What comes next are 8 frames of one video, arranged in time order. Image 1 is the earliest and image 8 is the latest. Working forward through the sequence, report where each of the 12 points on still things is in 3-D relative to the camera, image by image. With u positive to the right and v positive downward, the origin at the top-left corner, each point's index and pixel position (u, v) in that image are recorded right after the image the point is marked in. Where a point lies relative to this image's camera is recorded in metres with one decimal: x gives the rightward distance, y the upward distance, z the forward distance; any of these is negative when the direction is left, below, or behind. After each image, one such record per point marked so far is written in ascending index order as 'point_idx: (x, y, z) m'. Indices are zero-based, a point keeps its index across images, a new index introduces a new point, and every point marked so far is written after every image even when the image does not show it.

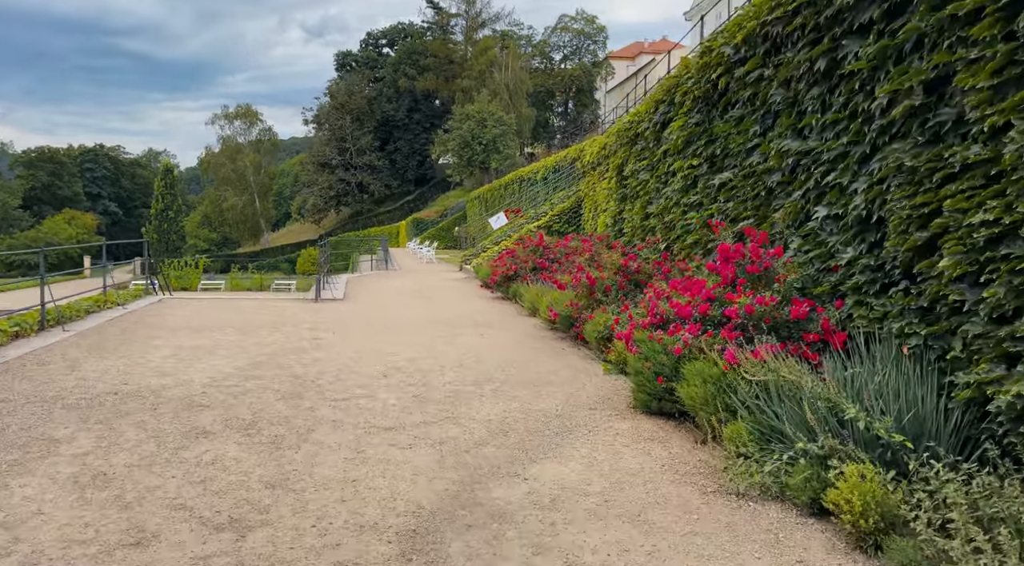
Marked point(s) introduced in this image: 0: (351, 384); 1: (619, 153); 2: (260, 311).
0: (-1.3, -0.8, +5.6) m
1: (+1.8, +2.2, +11.8) m
2: (-3.7, -0.4, +10.5) m
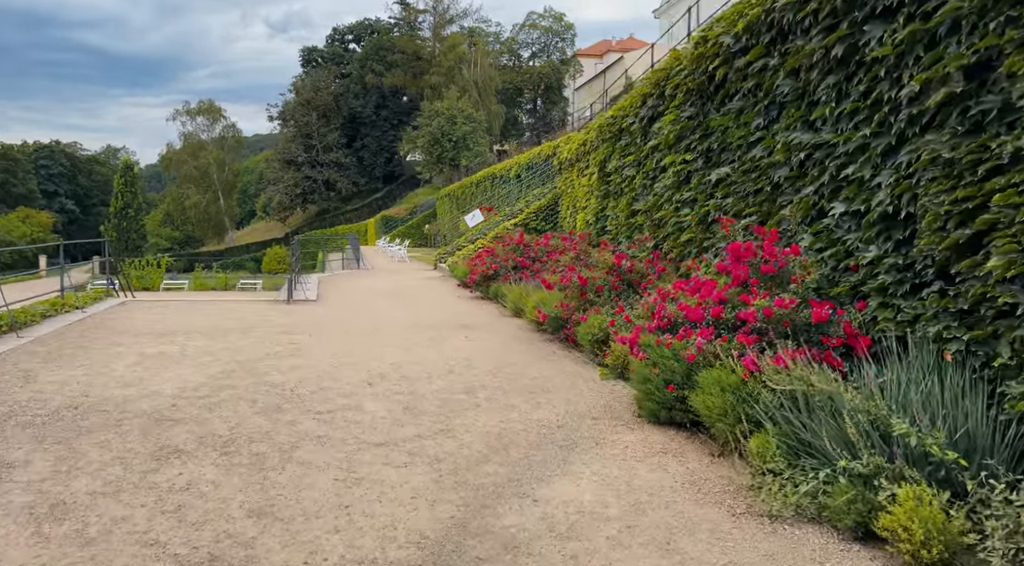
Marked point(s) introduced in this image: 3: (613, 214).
0: (-1.3, -0.8, +5.3) m
1: (+1.5, +2.2, +11.6) m
2: (-4.0, -0.4, +10.0) m
3: (+1.5, +1.0, +10.5) m
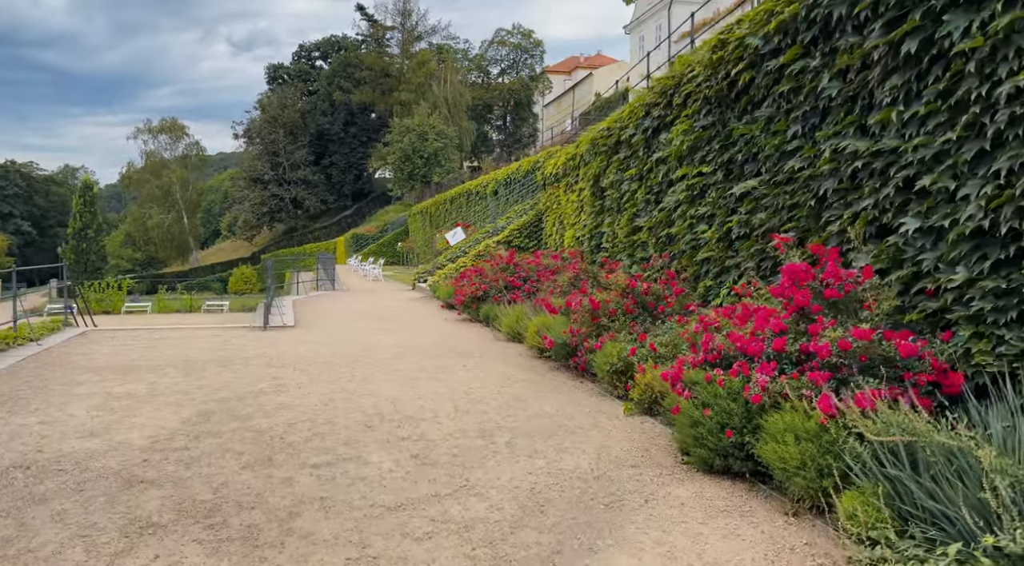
0: (-1.2, -1.0, +4.6) m
1: (+1.3, +1.9, +11.1) m
2: (-4.0, -0.8, +9.3) m
3: (+1.4, +0.7, +10.0) m
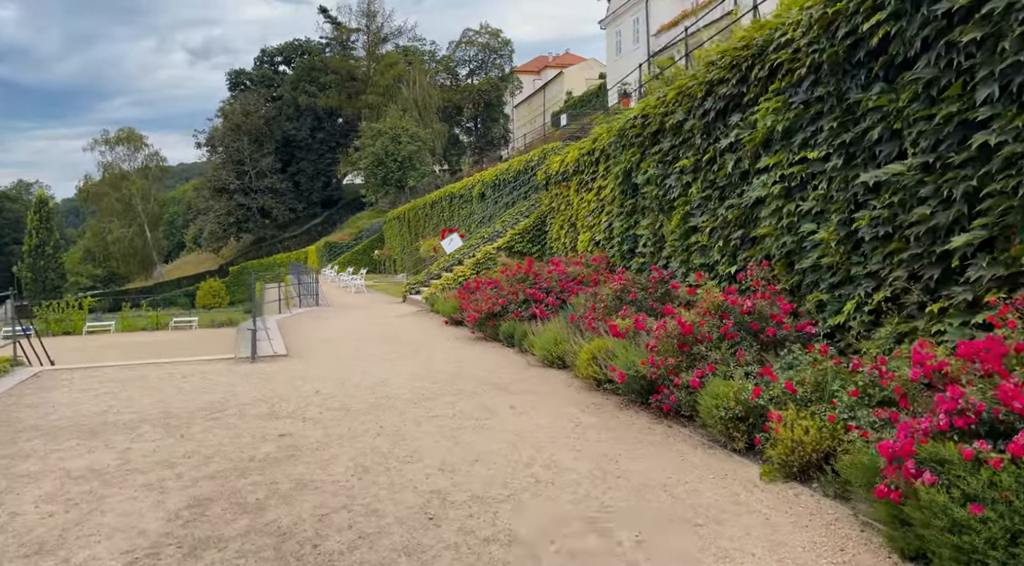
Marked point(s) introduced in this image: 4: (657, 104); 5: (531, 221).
0: (-0.6, -1.2, +3.3) m
1: (+1.5, +1.8, +9.9) m
2: (-3.6, -1.1, +7.8) m
3: (+1.7, +0.6, +8.7) m
4: (+1.7, +2.2, +8.5) m
5: (+0.4, +1.4, +16.0) m
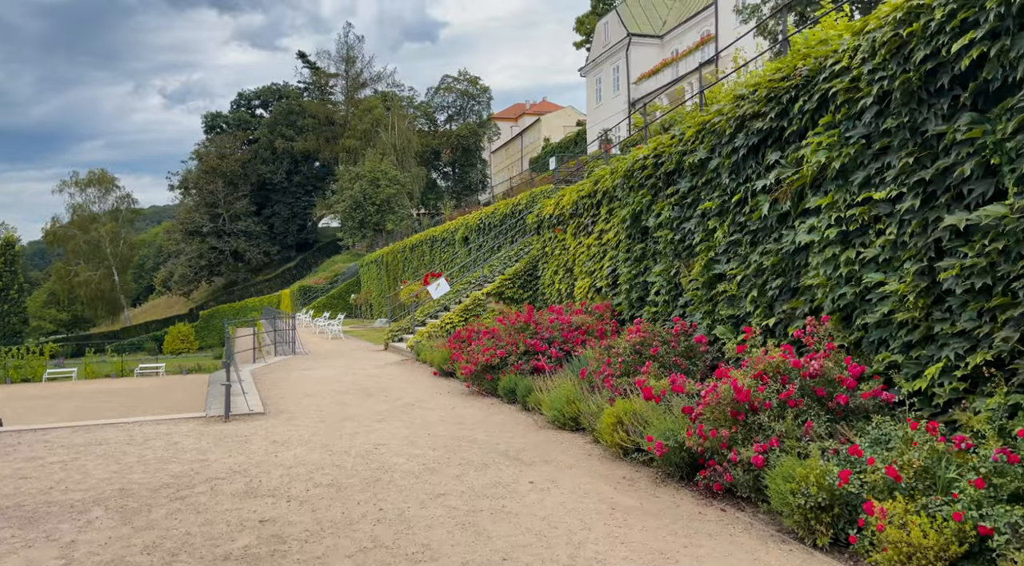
0: (-0.3, -1.5, +2.4) m
1: (+1.6, +1.1, +9.3) m
2: (-3.6, -1.6, +6.8) m
3: (+1.8, 0.0, +8.1) m
4: (+1.8, +1.6, +8.0) m
5: (+0.2, +0.4, +15.4) m
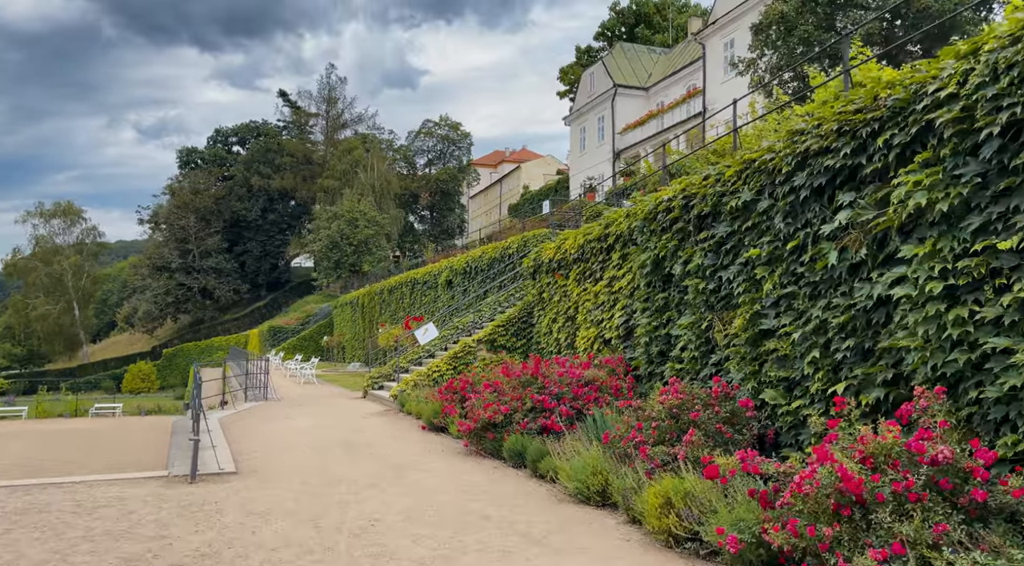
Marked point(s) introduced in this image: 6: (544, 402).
0: (0.0, -1.6, +1.5) m
1: (+1.7, +0.5, +8.5) m
2: (-3.4, -1.9, +5.7) m
3: (+1.9, -0.5, +7.3) m
4: (+2.0, +1.0, +7.3) m
5: (+0.1, -0.6, +14.5) m
6: (+0.4, -1.4, +8.4) m
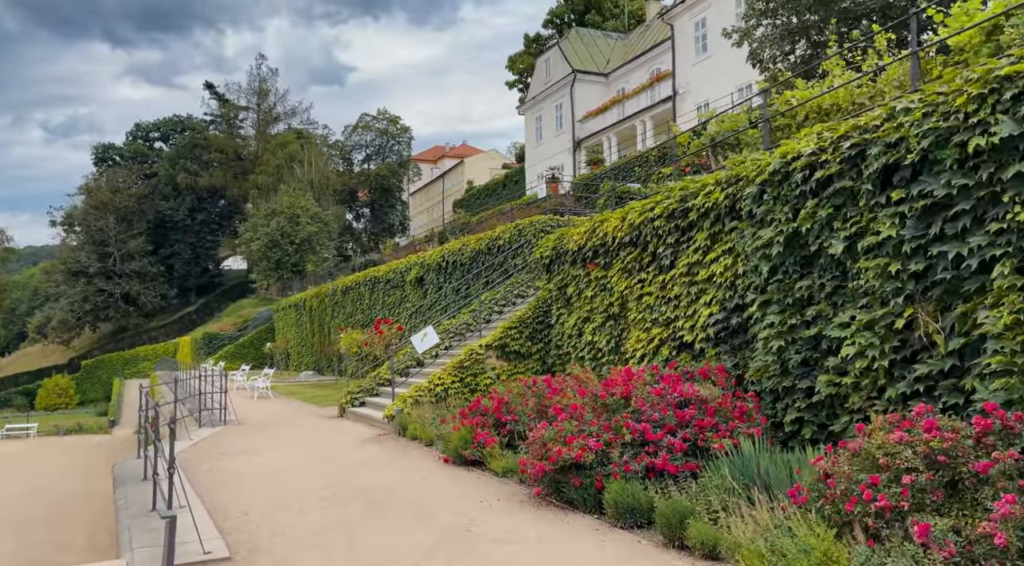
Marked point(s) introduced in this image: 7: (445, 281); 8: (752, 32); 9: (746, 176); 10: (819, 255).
0: (+1.5, -1.5, -0.8) m
1: (+2.4, +0.6, +6.4) m
2: (-2.3, -1.9, +3.1) m
3: (+2.8, -0.4, +5.2) m
4: (+2.8, +1.2, +5.2) m
5: (+0.3, -0.5, +12.2) m
6: (+1.2, -1.3, +6.2) m
7: (-1.9, +0.1, +19.2) m
8: (+6.9, +7.1, +20.0) m
9: (+2.3, +1.1, +7.0) m
10: (+2.6, +0.2, +6.0) m
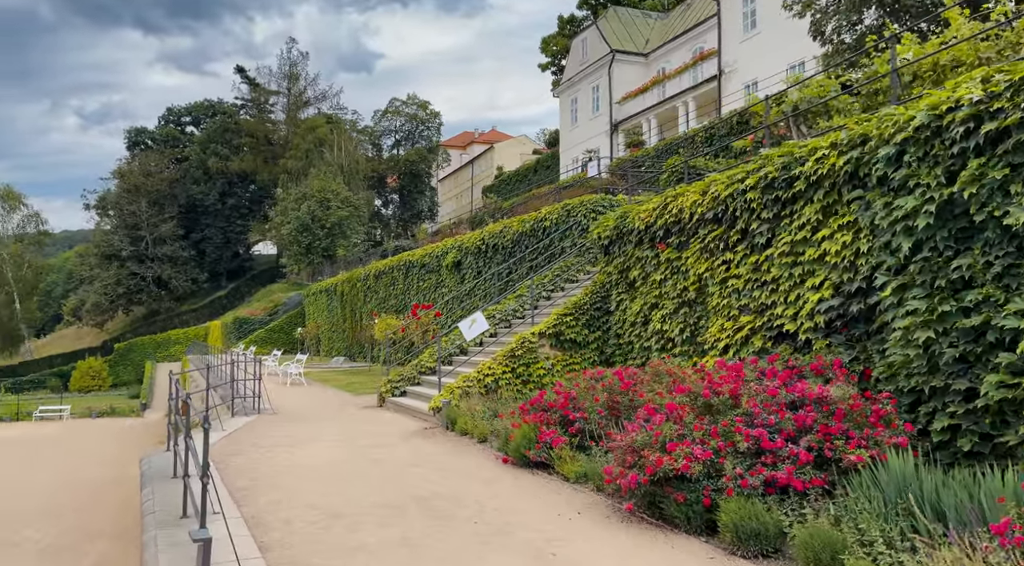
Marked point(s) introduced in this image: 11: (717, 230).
0: (+1.9, -1.5, -1.8) m
1: (+3.1, +0.8, +5.3) m
2: (-1.8, -1.8, +2.2) m
3: (+3.5, -0.2, +4.0) m
4: (+3.5, +1.3, +4.0) m
5: (+1.2, -0.2, +11.1) m
6: (+1.8, -1.1, +5.1) m
7: (-0.7, +0.5, +18.2) m
8: (+8.1, +7.4, +18.6) m
9: (+3.0, +1.2, +5.8) m
10: (+3.3, +0.4, +4.9) m
11: (+2.4, +0.6, +8.2) m
